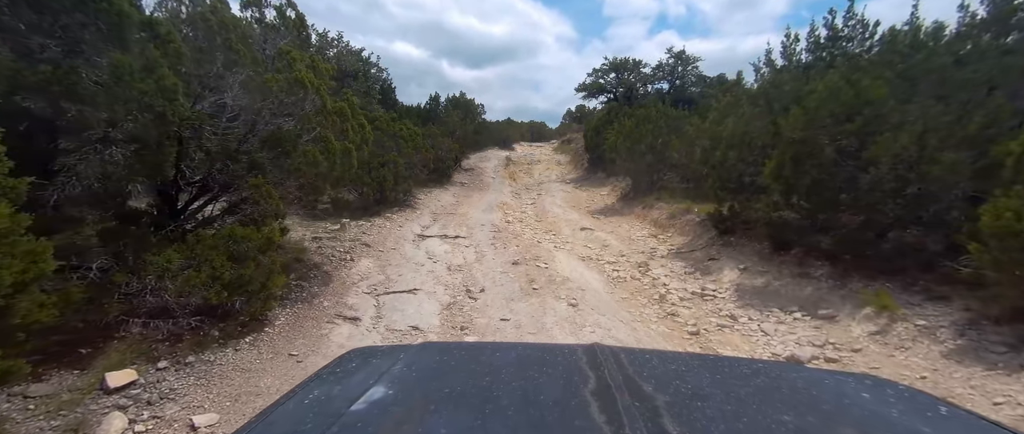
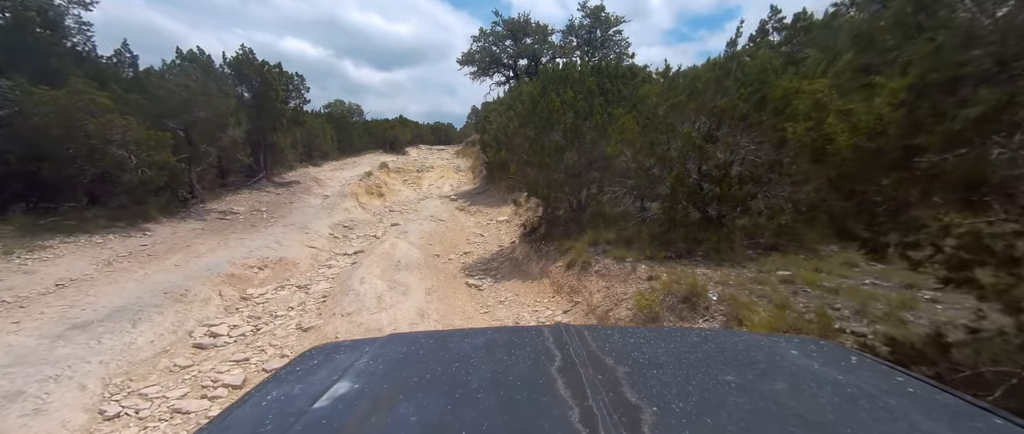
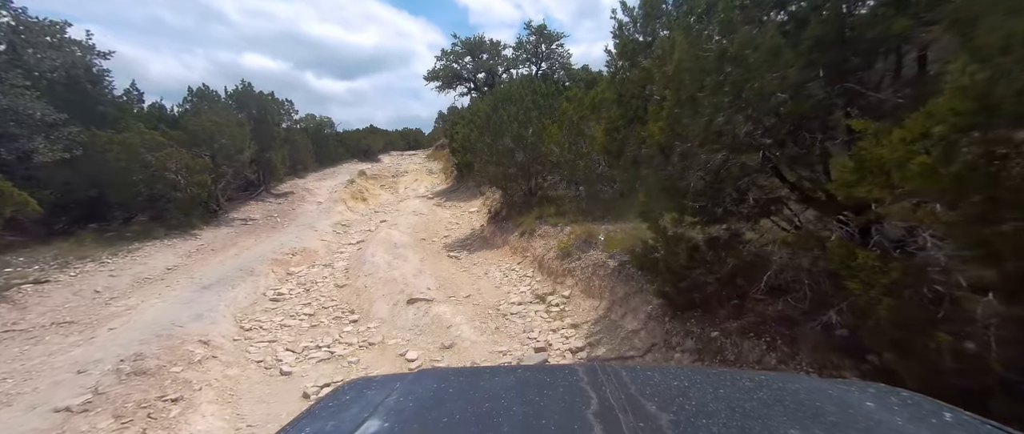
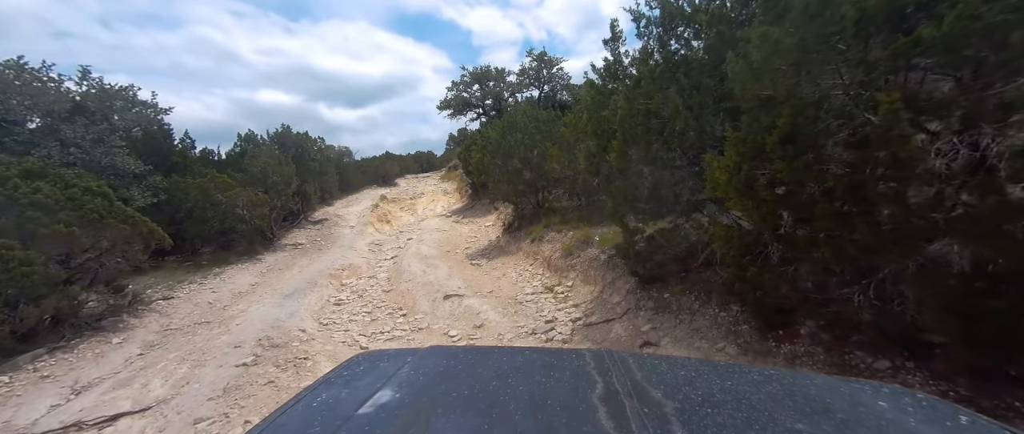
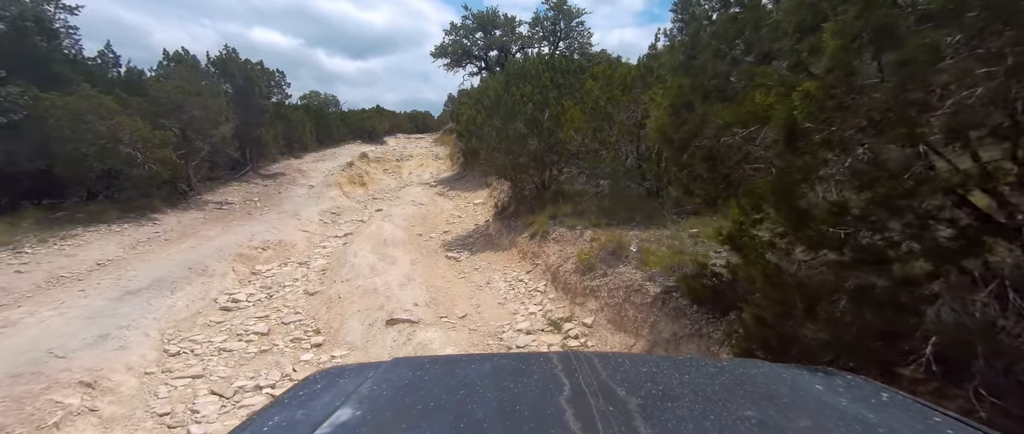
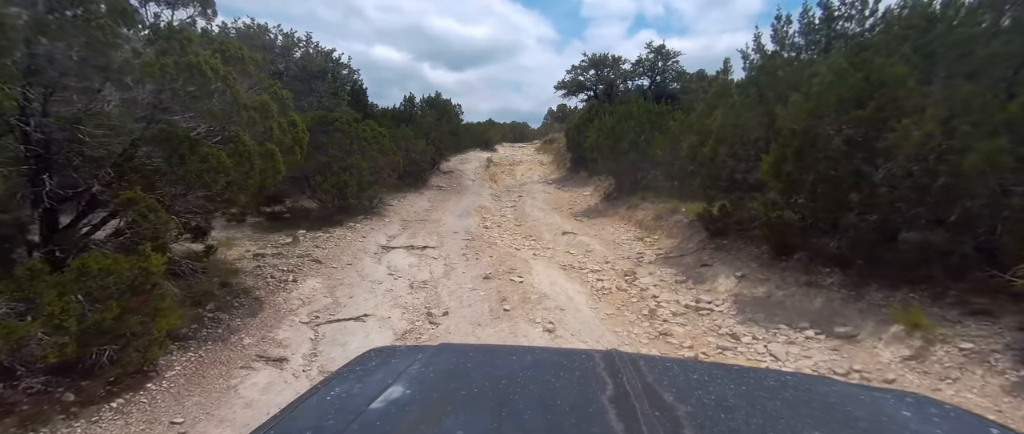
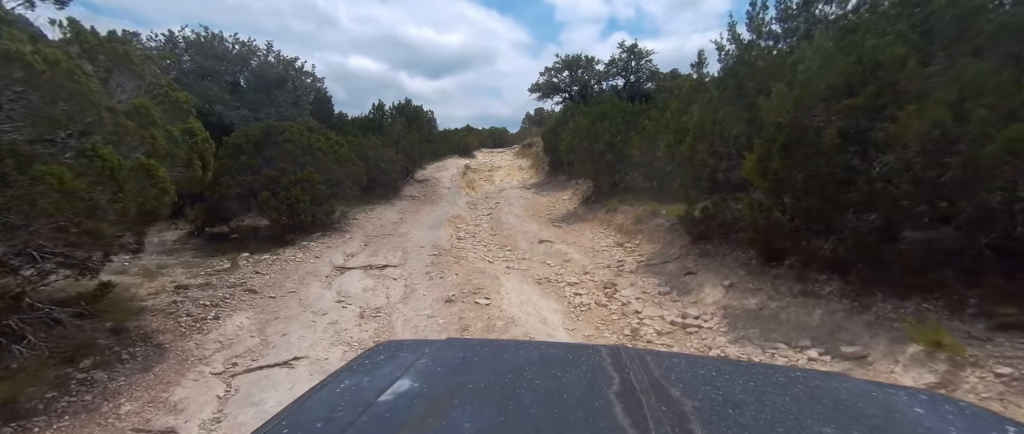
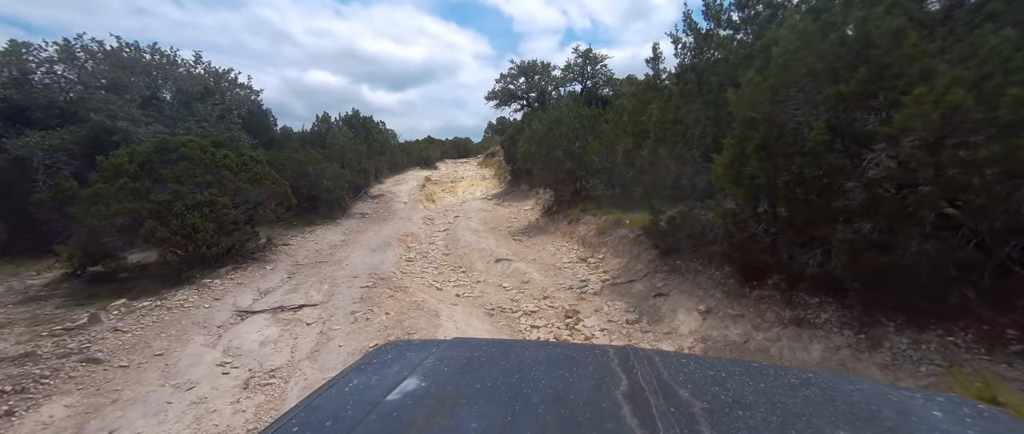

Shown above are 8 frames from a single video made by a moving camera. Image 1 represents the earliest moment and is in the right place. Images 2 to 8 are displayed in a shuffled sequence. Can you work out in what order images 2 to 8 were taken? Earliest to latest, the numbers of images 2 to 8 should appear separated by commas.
6, 7, 8, 4, 3, 5, 2
